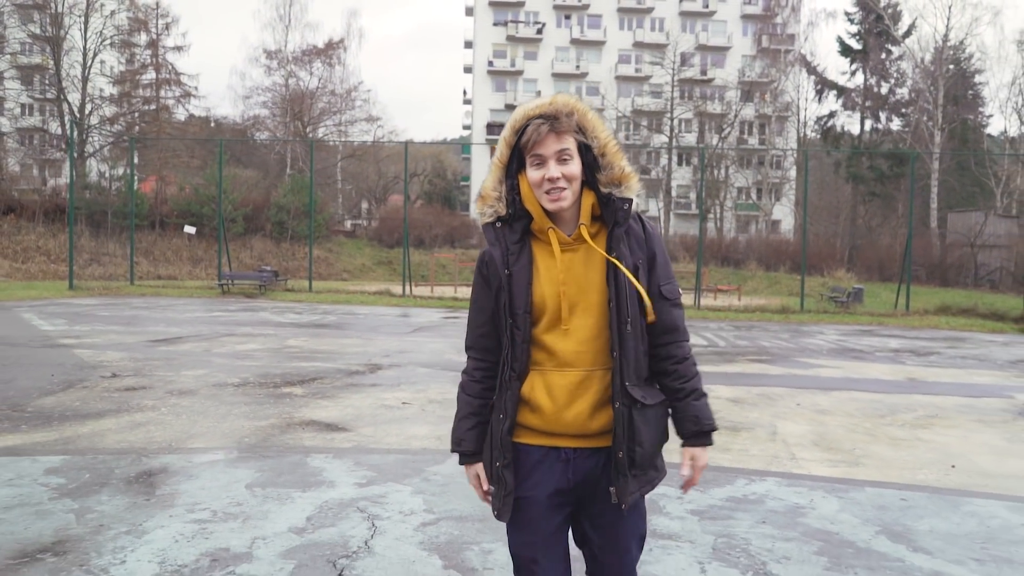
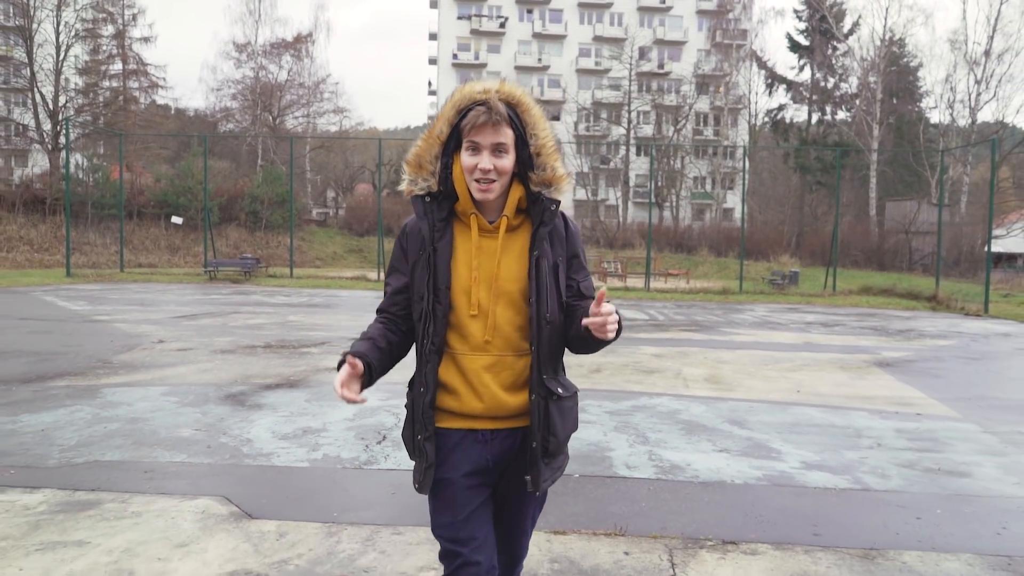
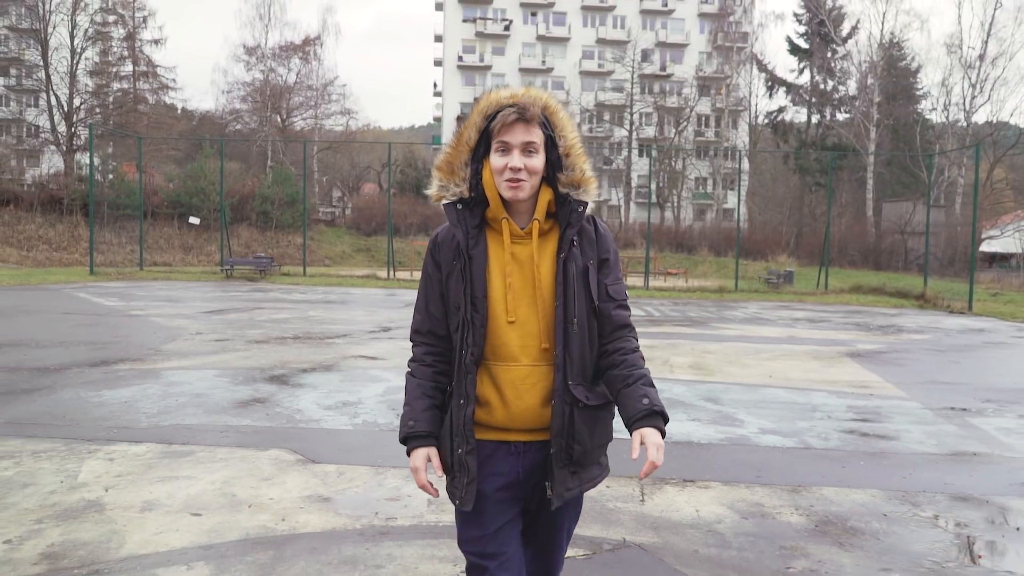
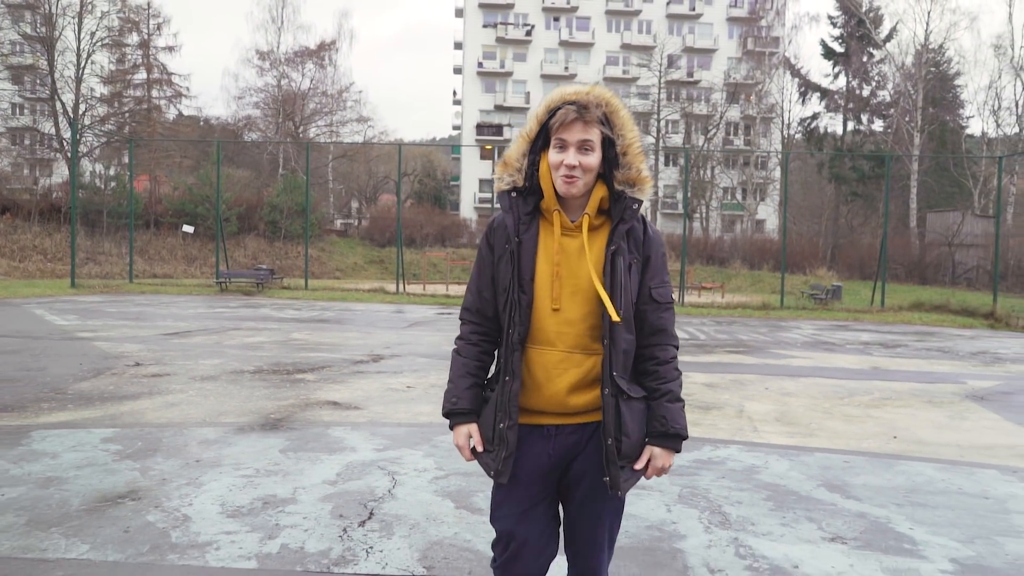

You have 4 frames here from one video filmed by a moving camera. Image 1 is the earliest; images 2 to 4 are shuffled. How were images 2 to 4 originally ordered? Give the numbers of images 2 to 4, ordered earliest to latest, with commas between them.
4, 2, 3
